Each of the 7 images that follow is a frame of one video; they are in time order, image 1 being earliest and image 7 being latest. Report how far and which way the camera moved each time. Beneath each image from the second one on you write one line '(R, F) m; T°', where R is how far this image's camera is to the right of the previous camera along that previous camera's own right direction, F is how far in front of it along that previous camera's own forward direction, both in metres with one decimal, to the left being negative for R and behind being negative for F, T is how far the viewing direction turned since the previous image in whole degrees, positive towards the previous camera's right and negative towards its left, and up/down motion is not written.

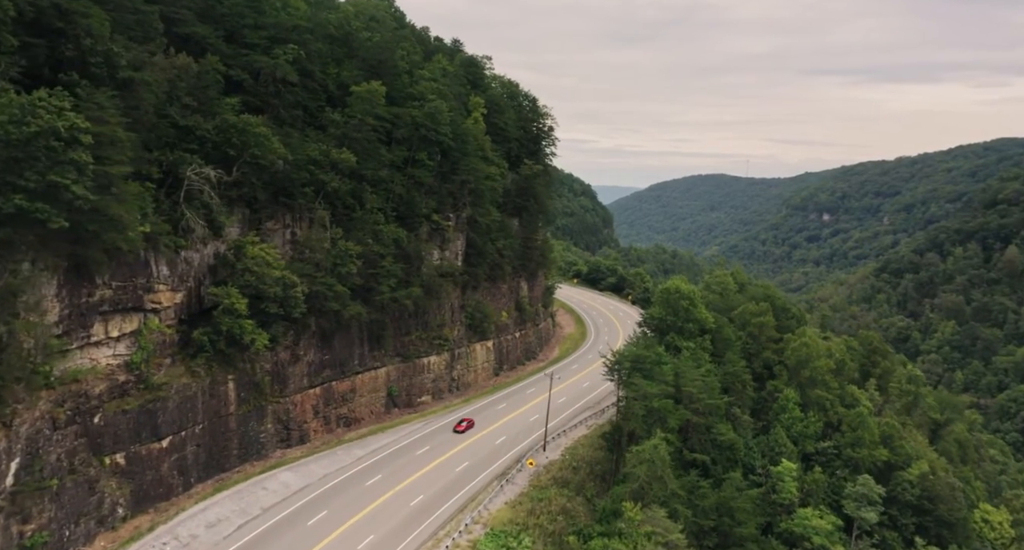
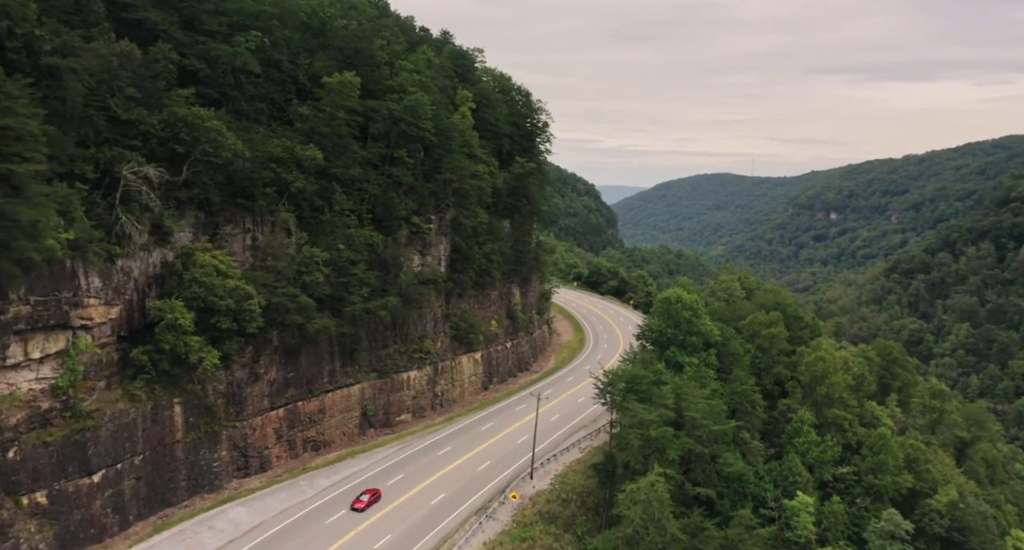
(+1.1, +4.2) m; 0°
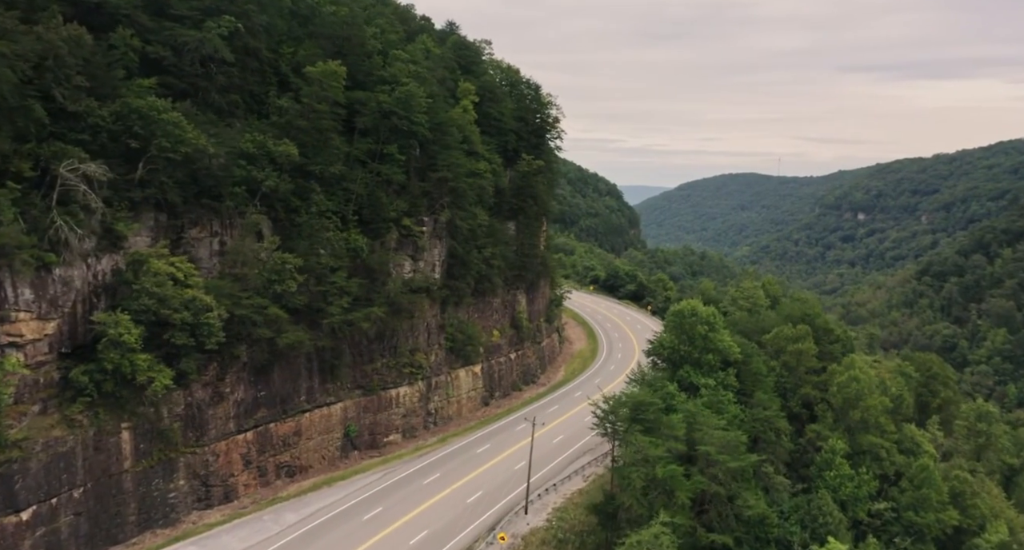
(+1.3, +4.1) m; -2°
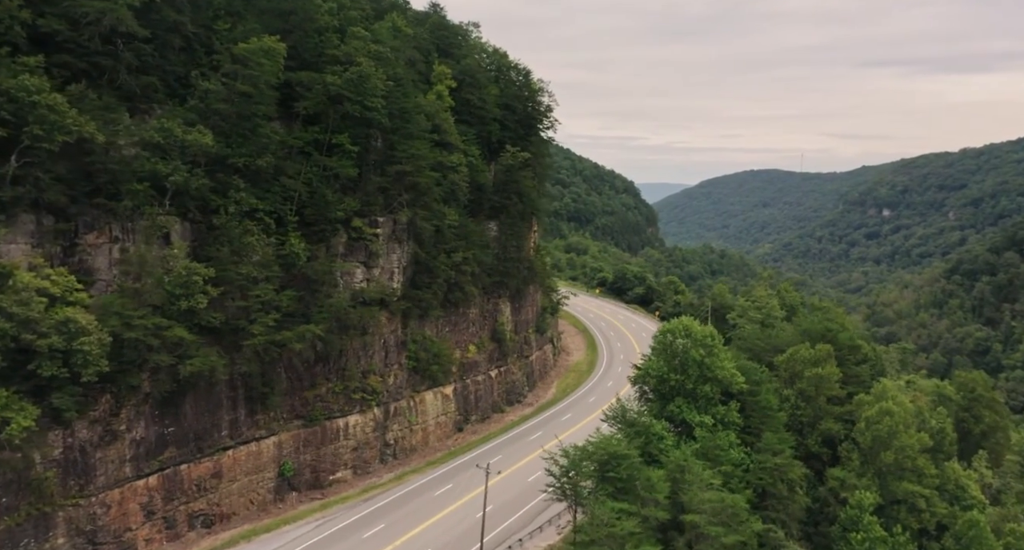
(+2.5, +6.2) m; -1°
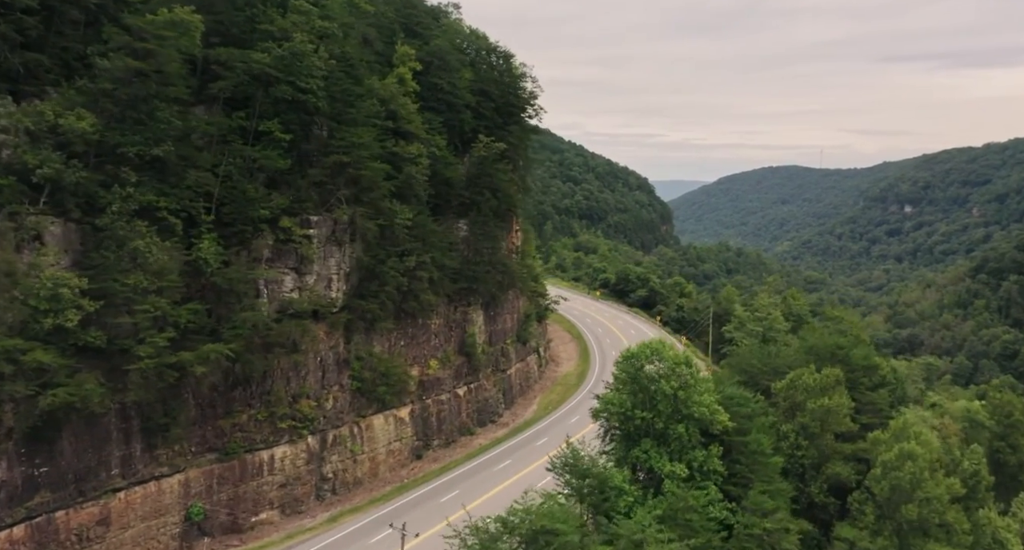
(+2.6, +5.4) m; -1°
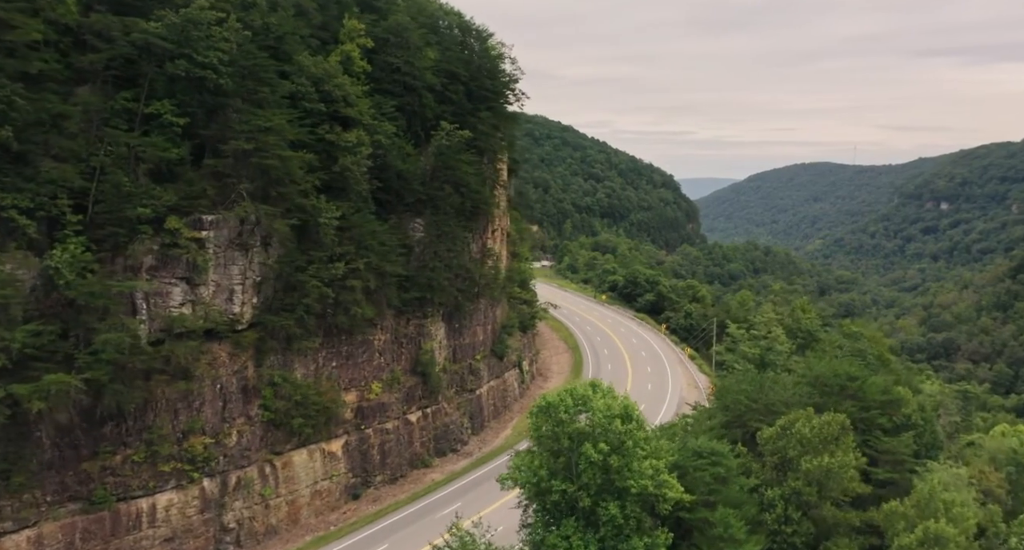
(+3.2, +5.9) m; -2°
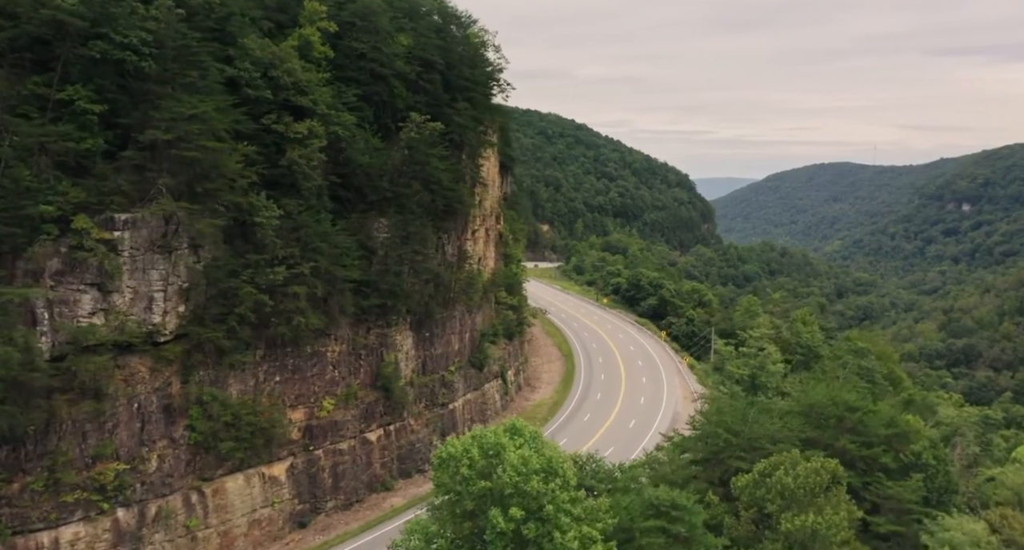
(+1.9, +3.3) m; -1°
